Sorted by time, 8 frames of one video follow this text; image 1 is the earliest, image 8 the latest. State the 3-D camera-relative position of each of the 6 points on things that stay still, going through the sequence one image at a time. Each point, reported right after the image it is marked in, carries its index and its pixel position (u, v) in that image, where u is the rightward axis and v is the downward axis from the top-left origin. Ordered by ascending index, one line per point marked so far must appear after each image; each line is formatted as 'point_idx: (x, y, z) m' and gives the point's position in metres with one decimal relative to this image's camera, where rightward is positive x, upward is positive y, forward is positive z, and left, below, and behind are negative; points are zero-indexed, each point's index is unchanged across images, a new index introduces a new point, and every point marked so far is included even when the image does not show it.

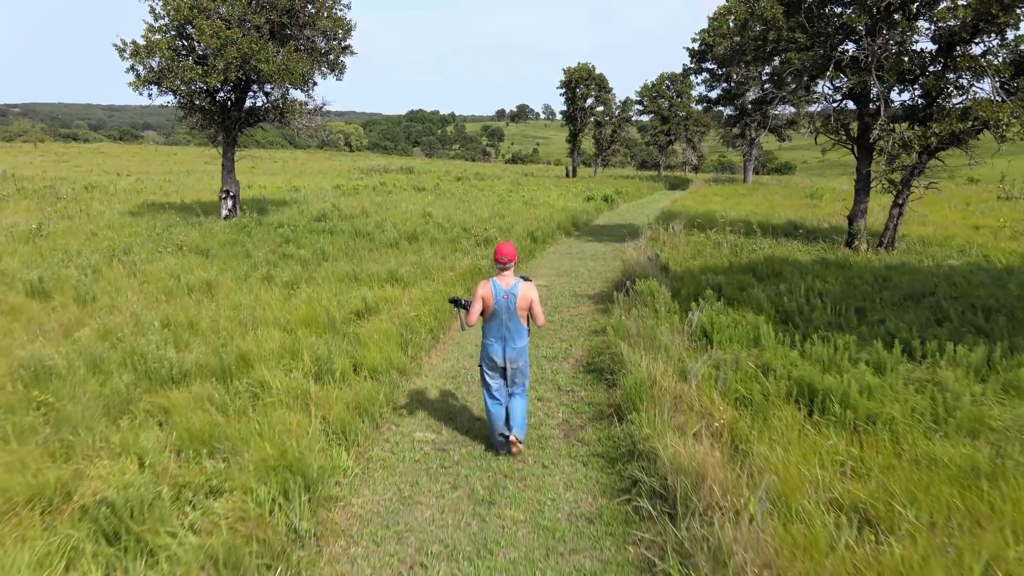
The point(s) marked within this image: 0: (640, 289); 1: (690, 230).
0: (+1.2, 0.0, +6.9) m
1: (+3.0, +1.0, +12.2) m
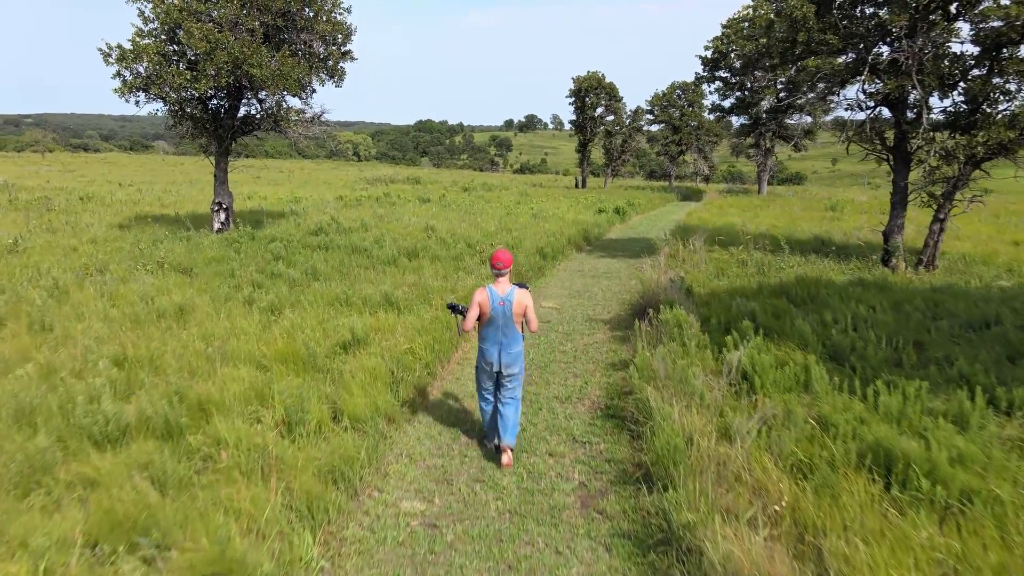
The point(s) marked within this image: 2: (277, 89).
0: (+1.3, -0.3, +6.1) m
1: (+3.1, +0.7, +11.4) m
2: (-4.1, +3.5, +12.5) m
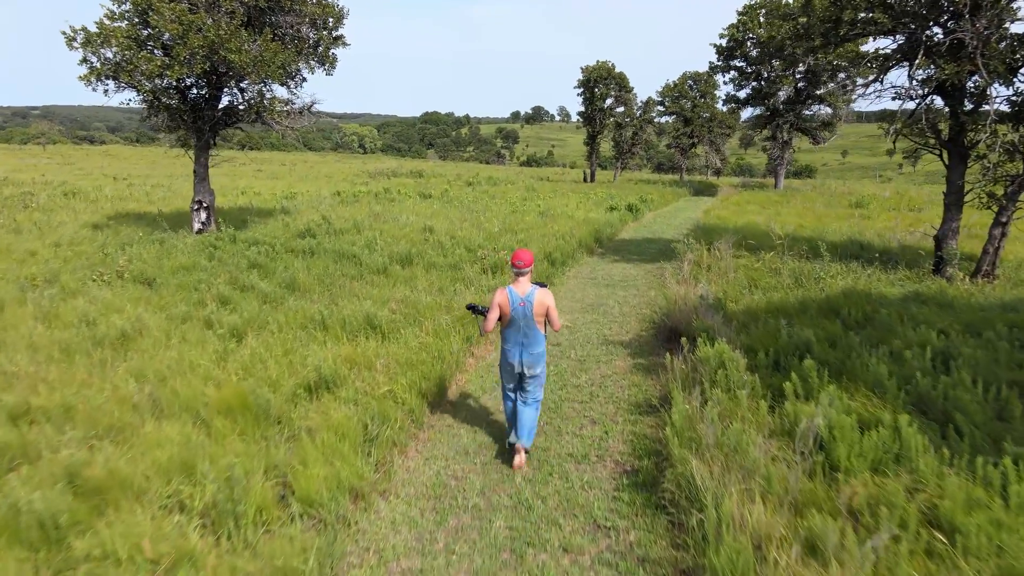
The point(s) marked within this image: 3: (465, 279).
0: (+1.3, -0.4, +5.0) m
1: (+3.2, +0.5, +10.2) m
2: (-4.0, +3.3, +11.4) m
3: (-0.5, +0.1, +8.5) m
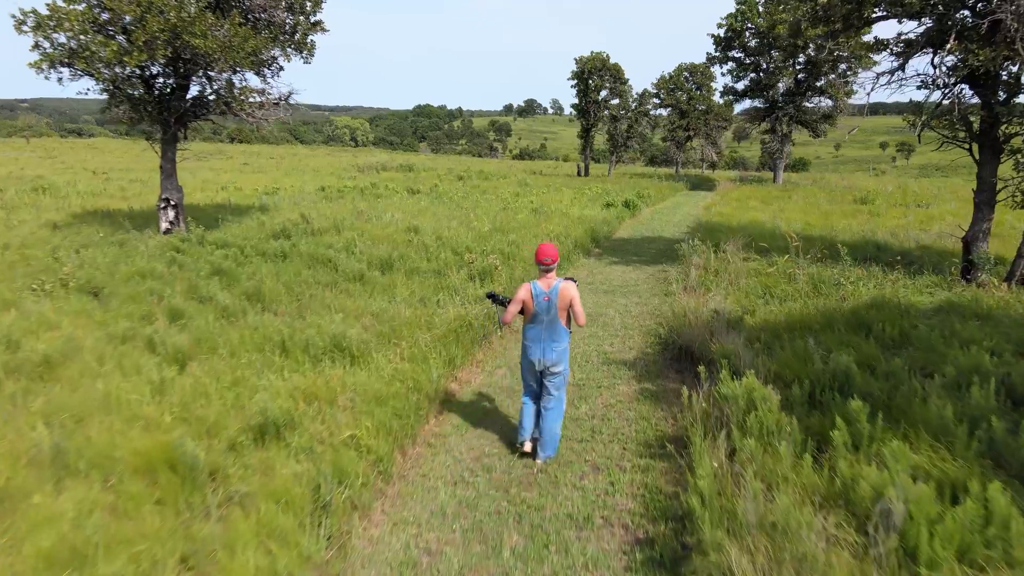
0: (+1.3, -0.6, +4.2) m
1: (+3.1, +0.4, +9.4) m
2: (-4.2, +3.3, +10.5) m
3: (-0.7, 0.0, +7.7) m
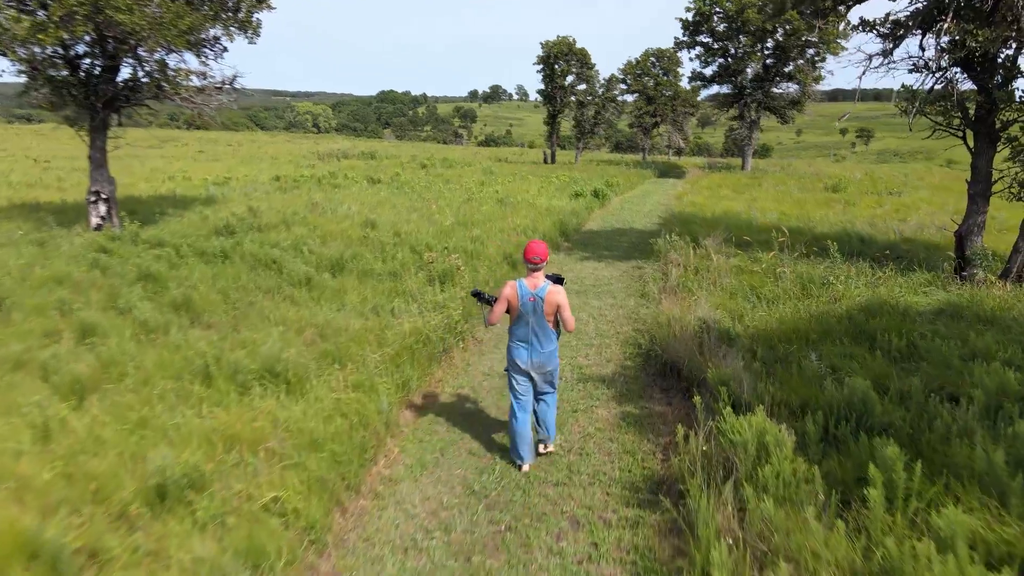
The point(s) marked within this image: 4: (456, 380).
0: (+1.1, -0.7, +3.5) m
1: (+2.6, +0.5, +8.8) m
2: (-4.7, +3.2, +9.5) m
3: (-1.0, 0.0, +6.9) m
4: (-0.4, -0.7, +5.5) m
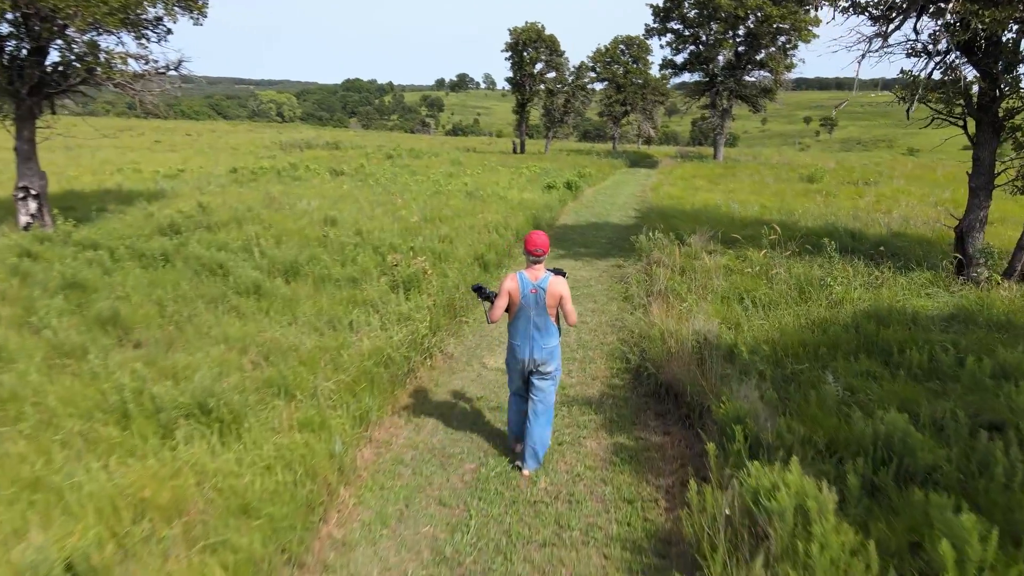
0: (+1.0, -0.8, +2.9) m
1: (+2.3, +0.5, +8.3) m
2: (-5.0, +3.2, +8.6) m
3: (-1.2, -0.1, +6.2) m
4: (-0.6, -0.8, +4.8) m
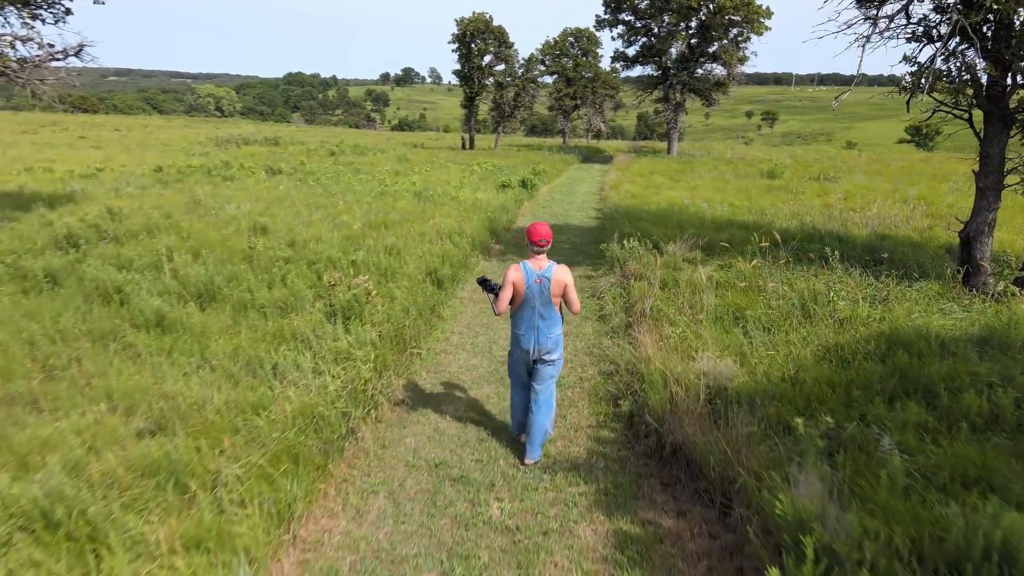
0: (+0.9, -1.0, +1.9) m
1: (+1.9, +0.3, +7.4) m
2: (-5.5, +2.9, +7.2) m
3: (-1.5, -0.3, +5.1) m
4: (-0.8, -1.0, +3.8) m
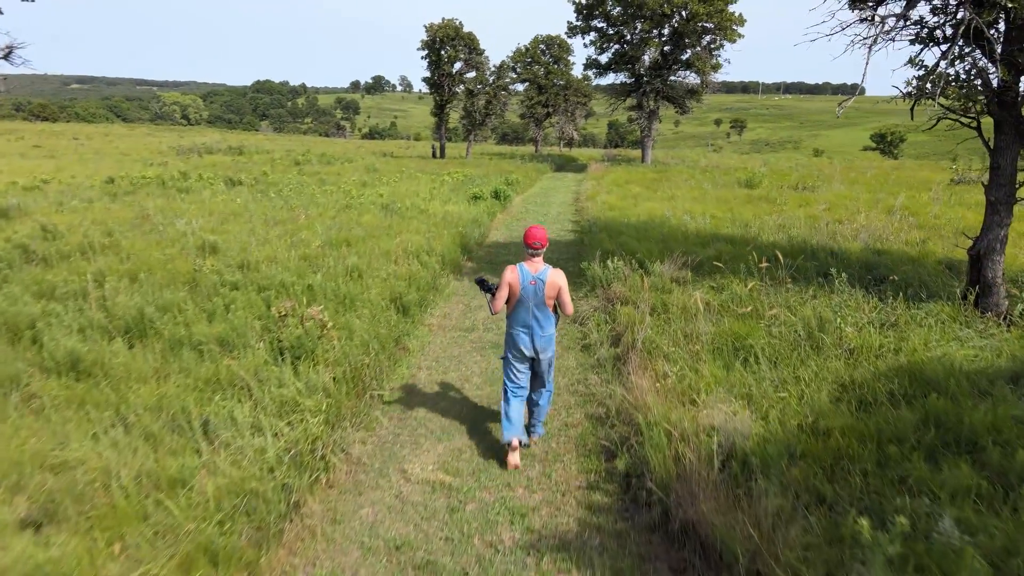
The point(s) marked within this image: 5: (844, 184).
0: (+0.9, -1.1, +1.3) m
1: (+1.6, +0.1, +6.8) m
2: (-5.8, +2.6, +6.4) m
3: (-1.7, -0.6, +4.3) m
4: (-0.9, -1.2, +3.1) m
5: (+8.5, +2.7, +18.6) m
